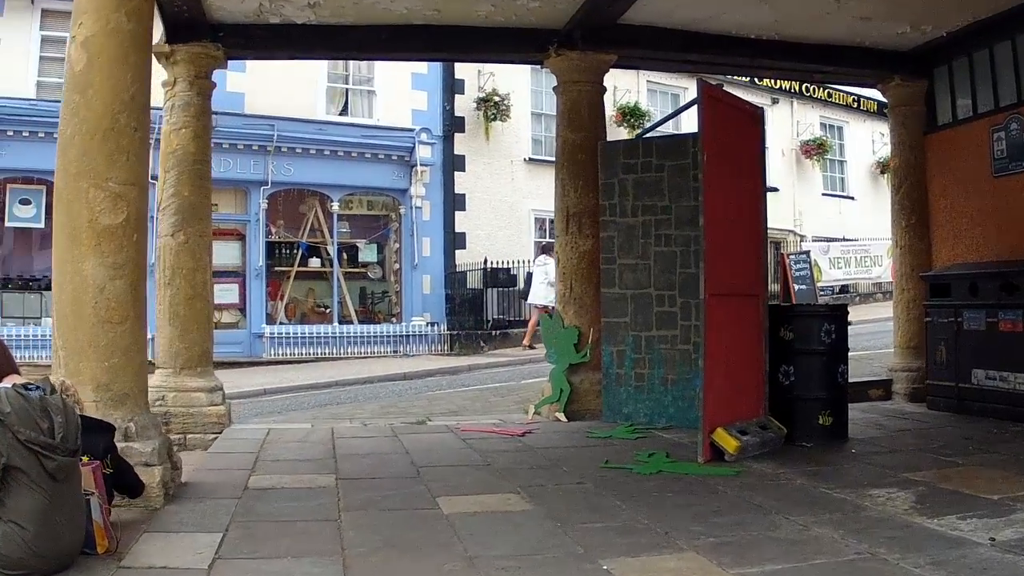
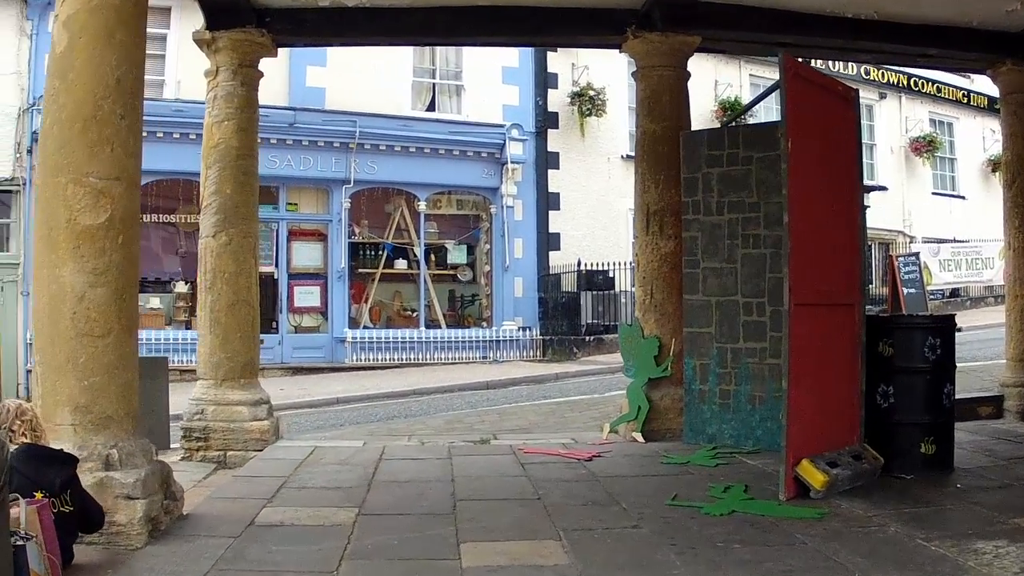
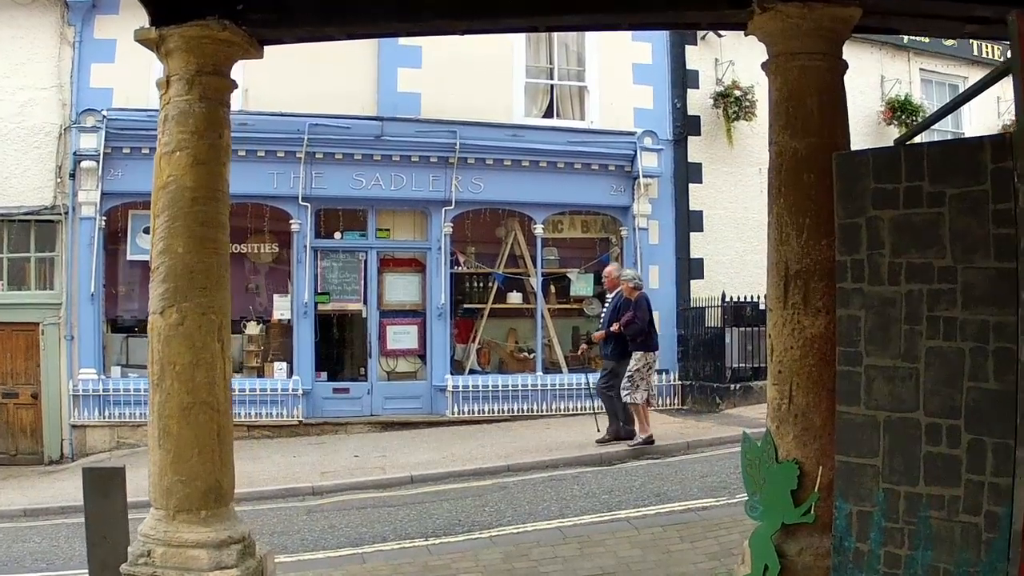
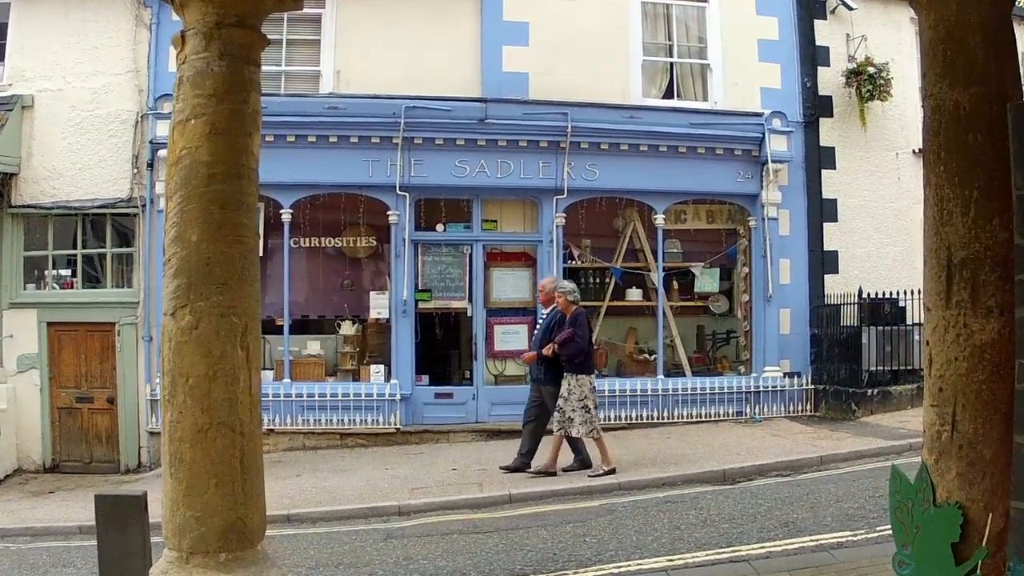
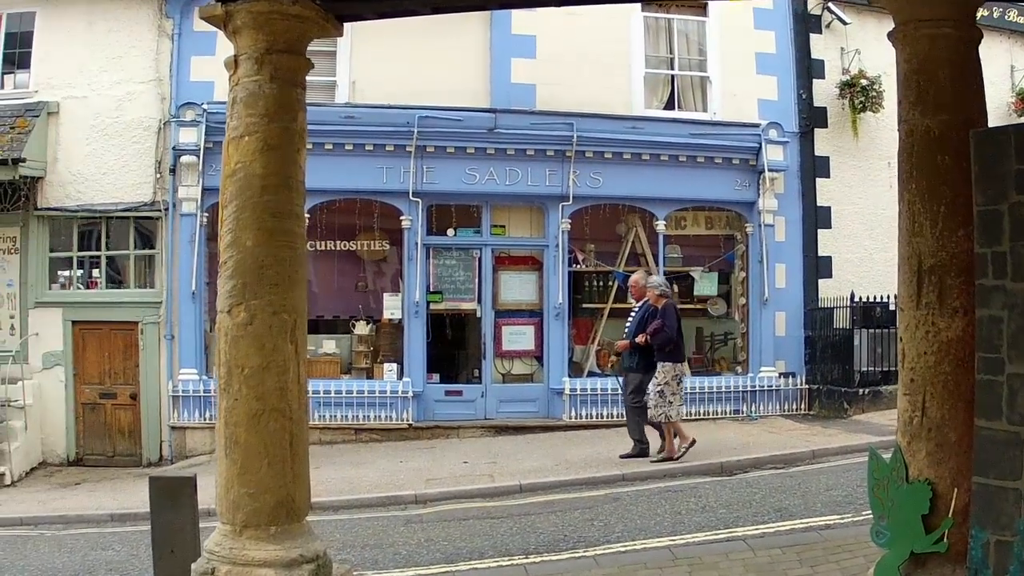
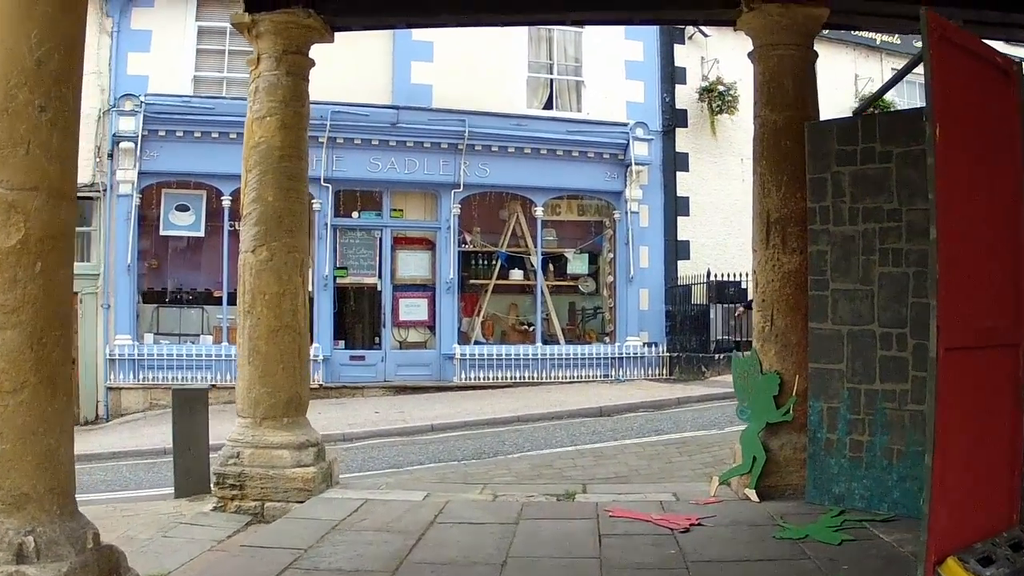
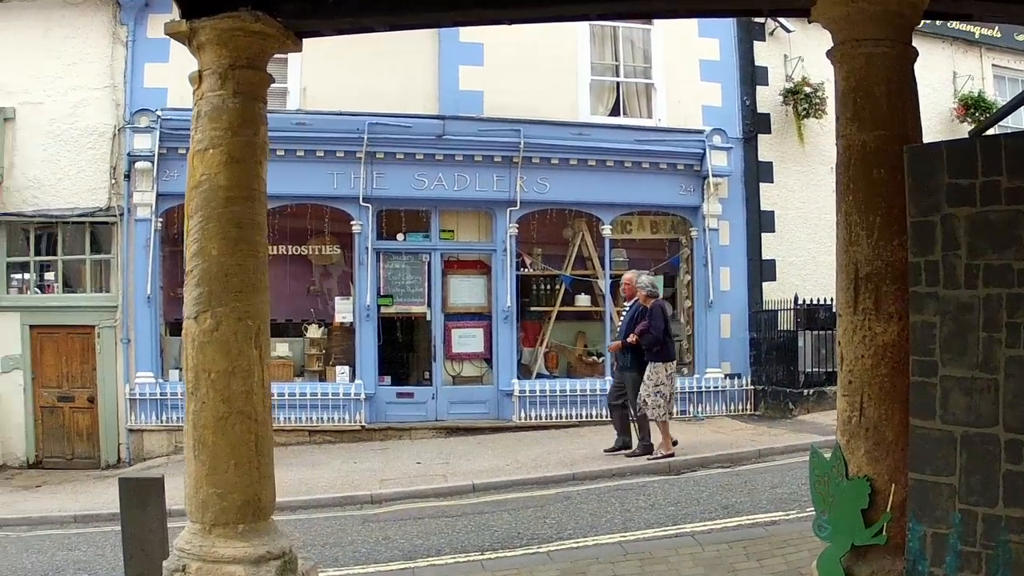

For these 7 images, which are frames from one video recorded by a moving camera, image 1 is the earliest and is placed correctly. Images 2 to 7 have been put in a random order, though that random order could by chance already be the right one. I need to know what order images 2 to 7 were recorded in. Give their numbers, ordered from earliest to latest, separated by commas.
2, 6, 3, 7, 5, 4
